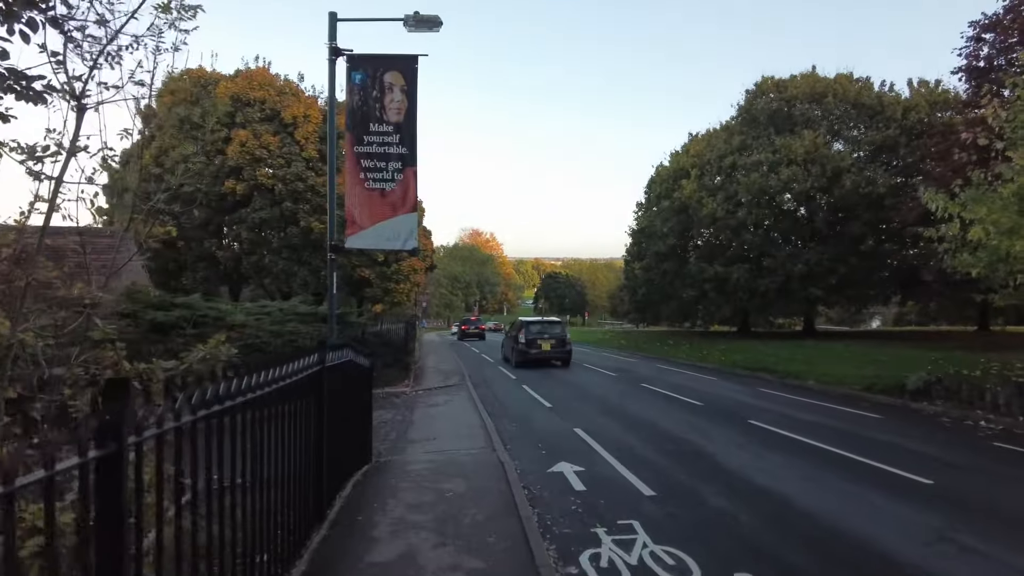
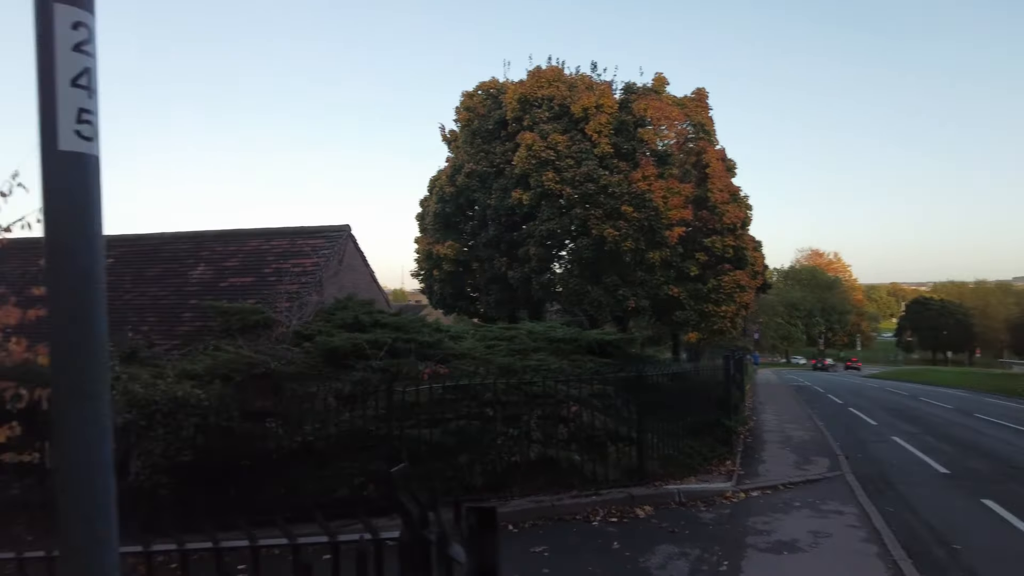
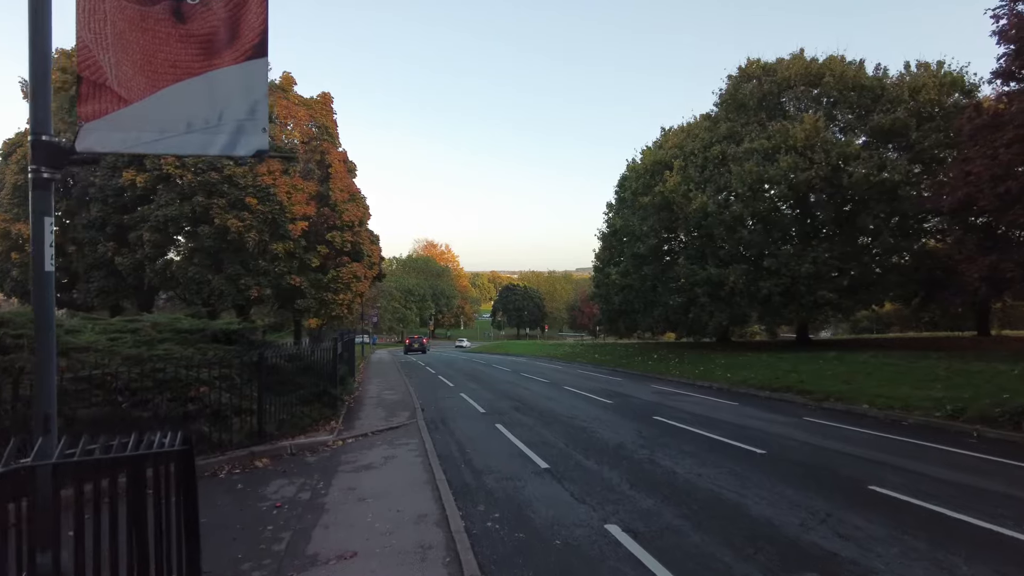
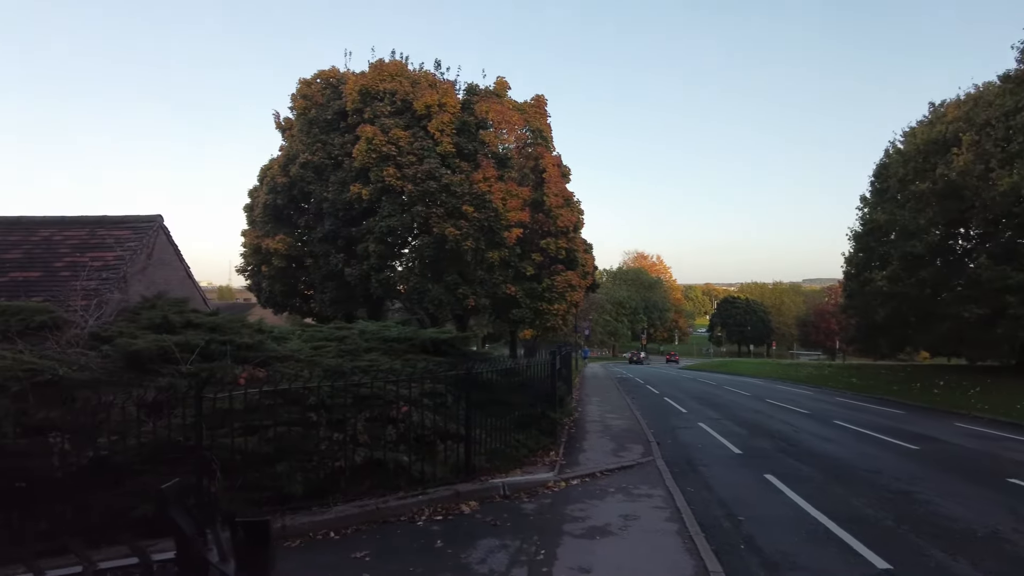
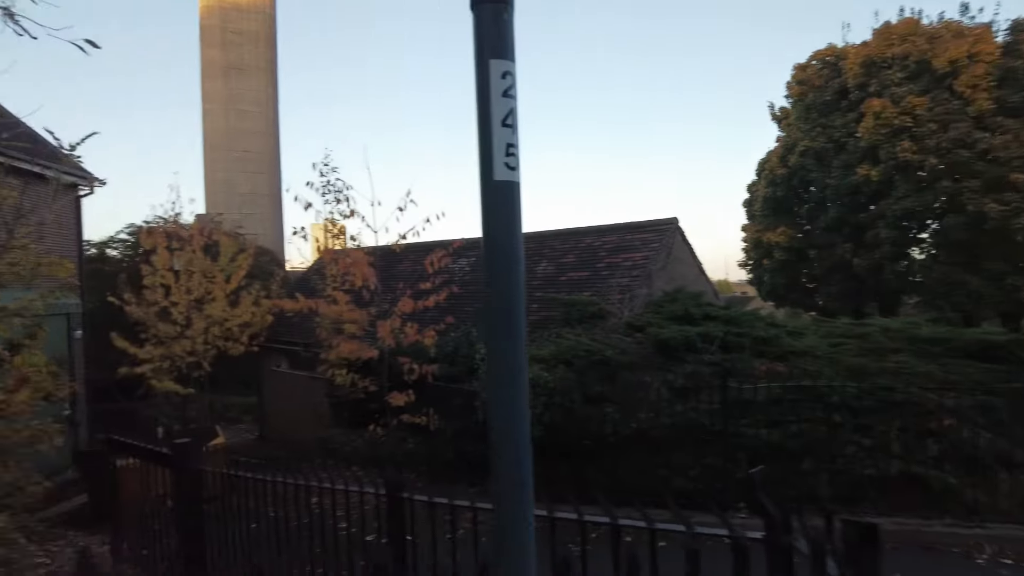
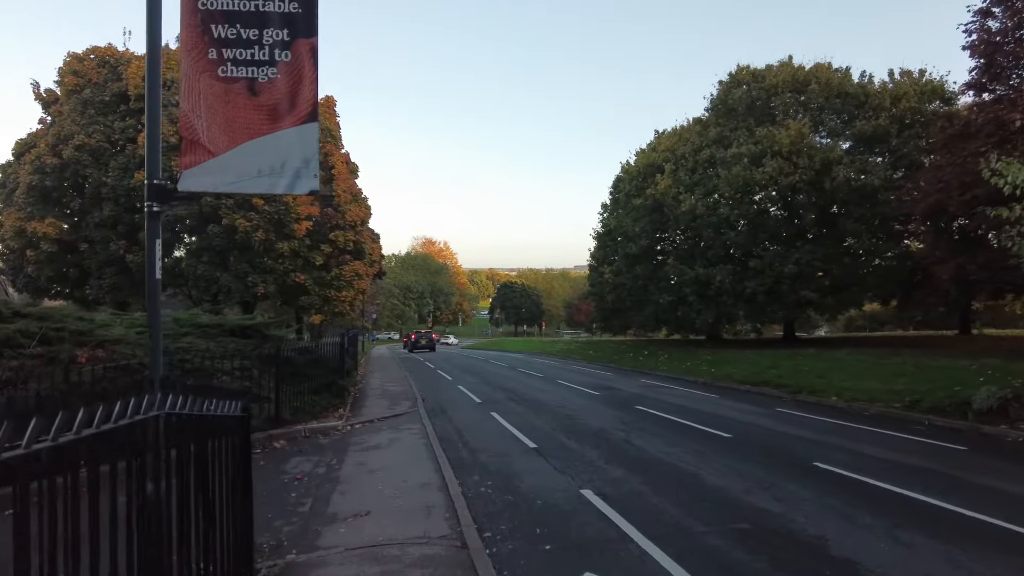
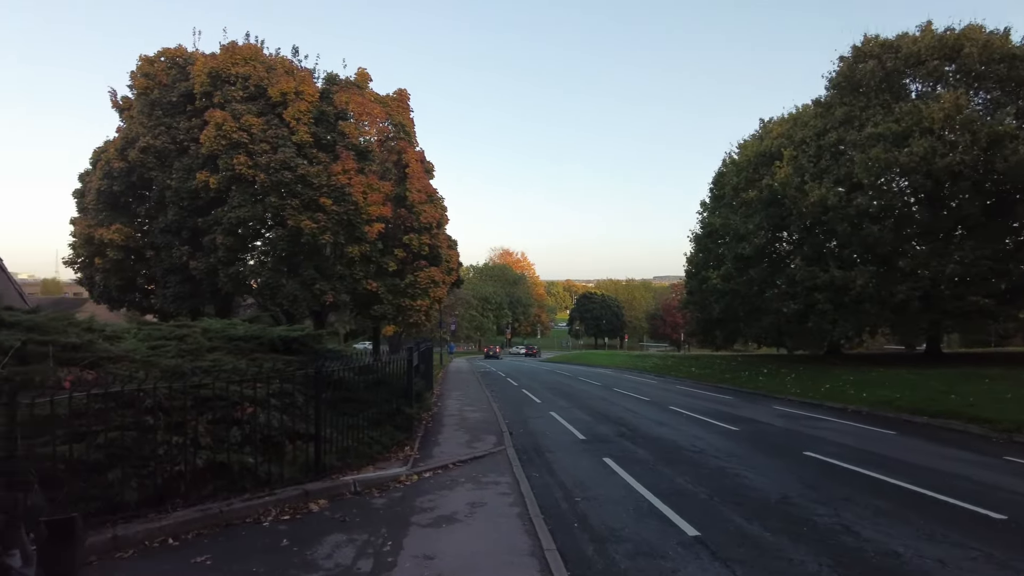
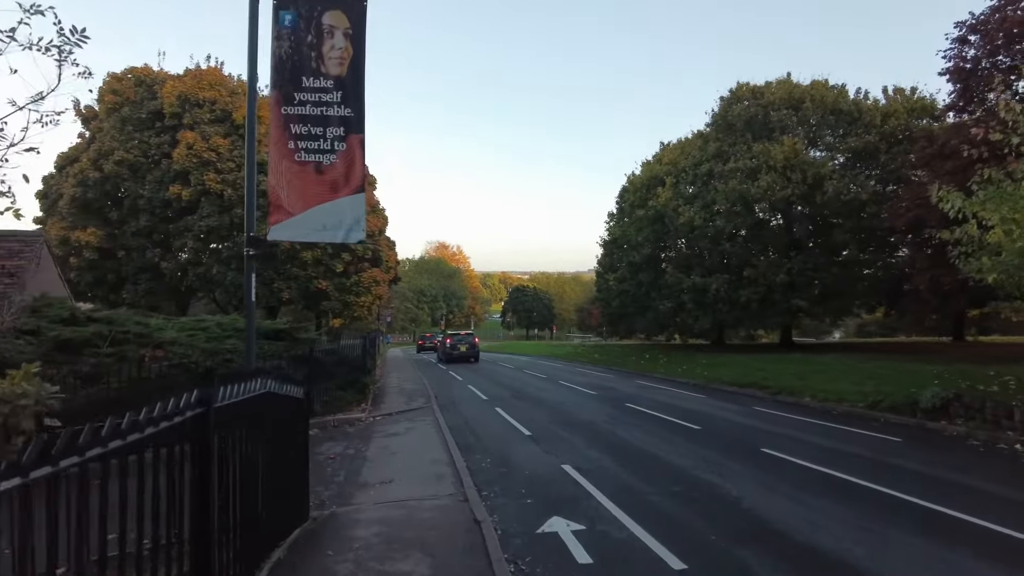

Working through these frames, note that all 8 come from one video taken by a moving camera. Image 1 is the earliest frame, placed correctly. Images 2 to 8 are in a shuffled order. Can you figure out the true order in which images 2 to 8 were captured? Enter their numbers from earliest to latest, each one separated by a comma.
8, 6, 3, 7, 4, 2, 5
